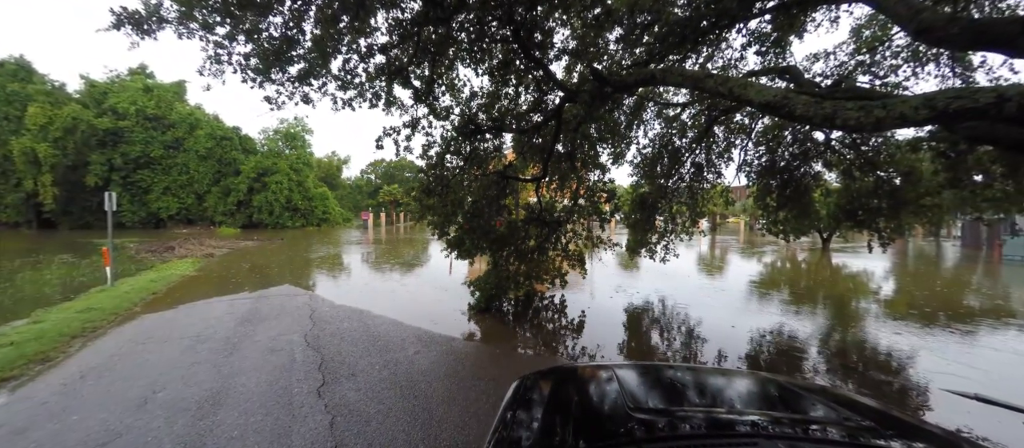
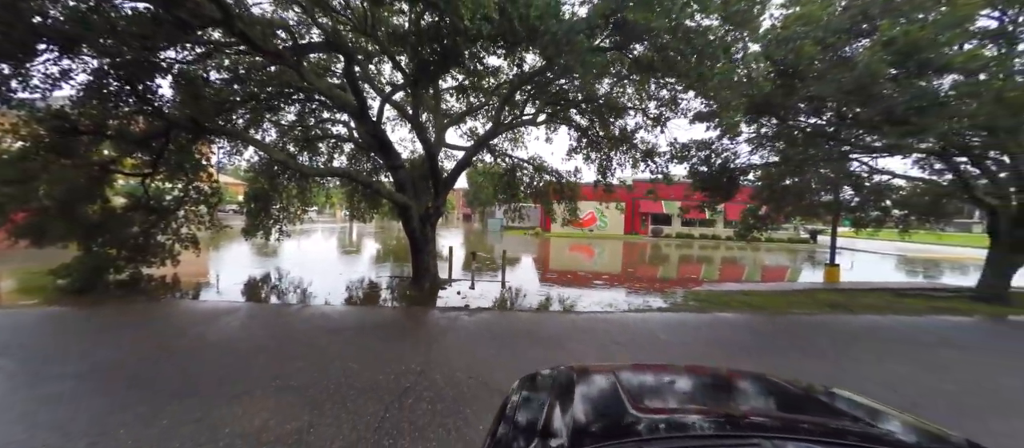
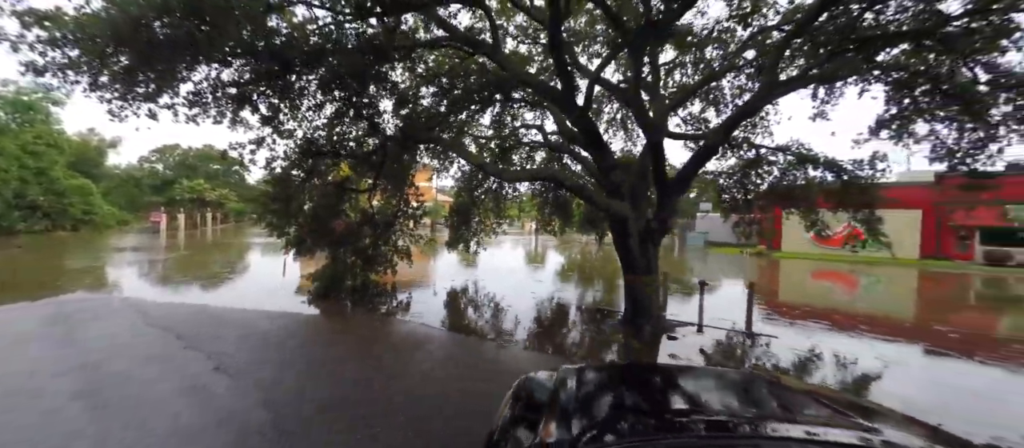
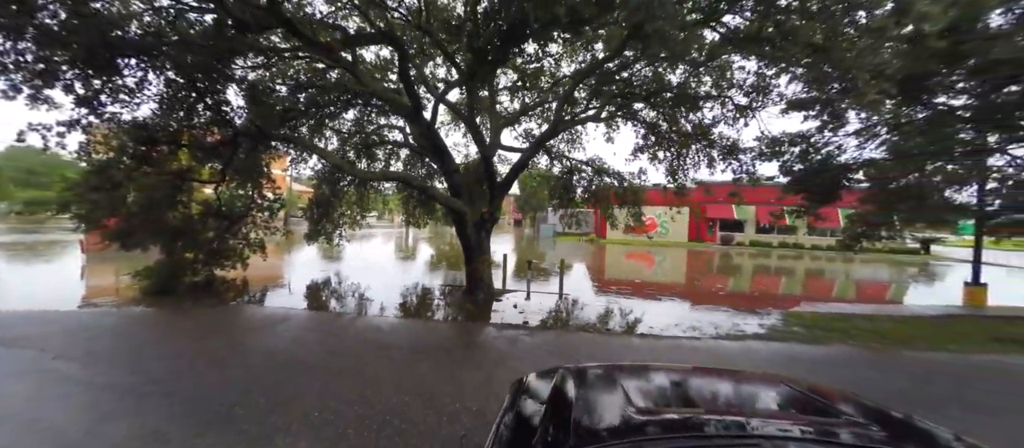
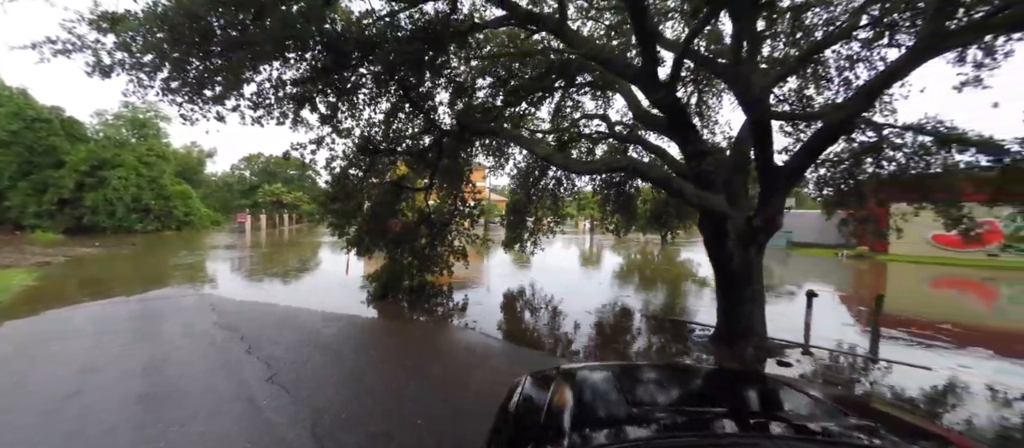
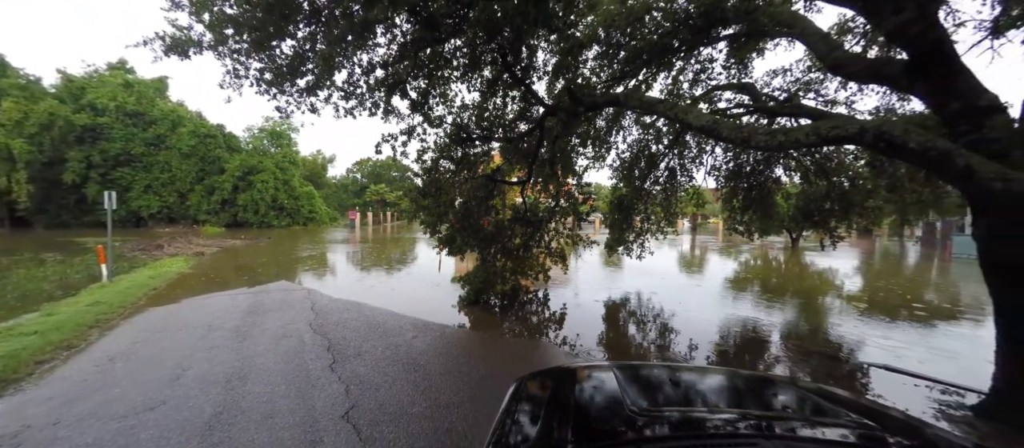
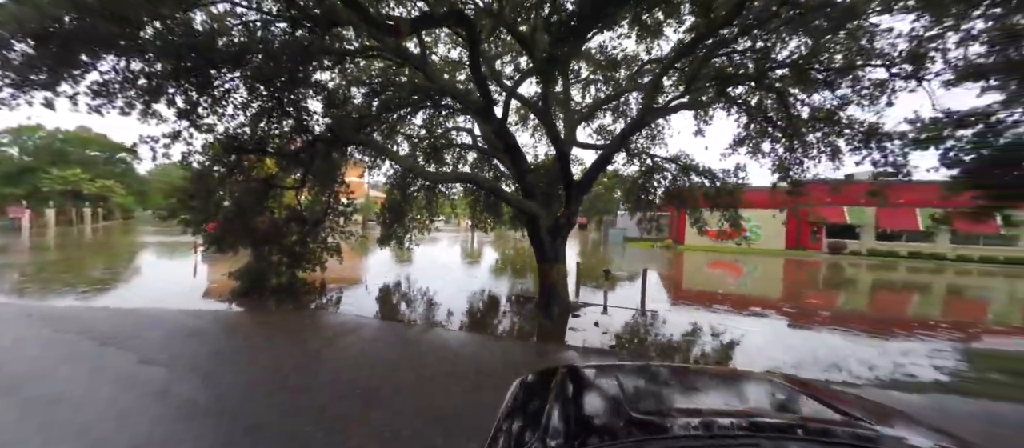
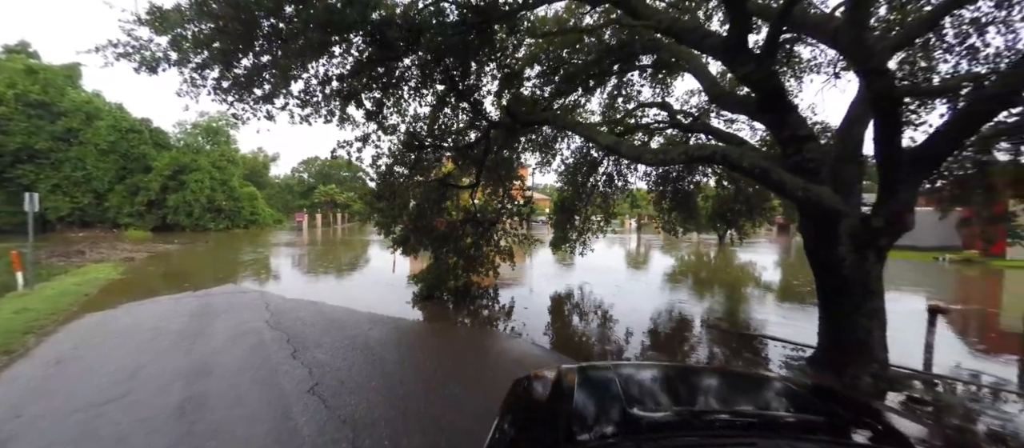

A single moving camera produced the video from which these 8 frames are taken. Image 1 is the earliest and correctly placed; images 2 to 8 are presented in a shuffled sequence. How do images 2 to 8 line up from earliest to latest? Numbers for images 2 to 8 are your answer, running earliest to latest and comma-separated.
6, 8, 5, 3, 7, 4, 2
